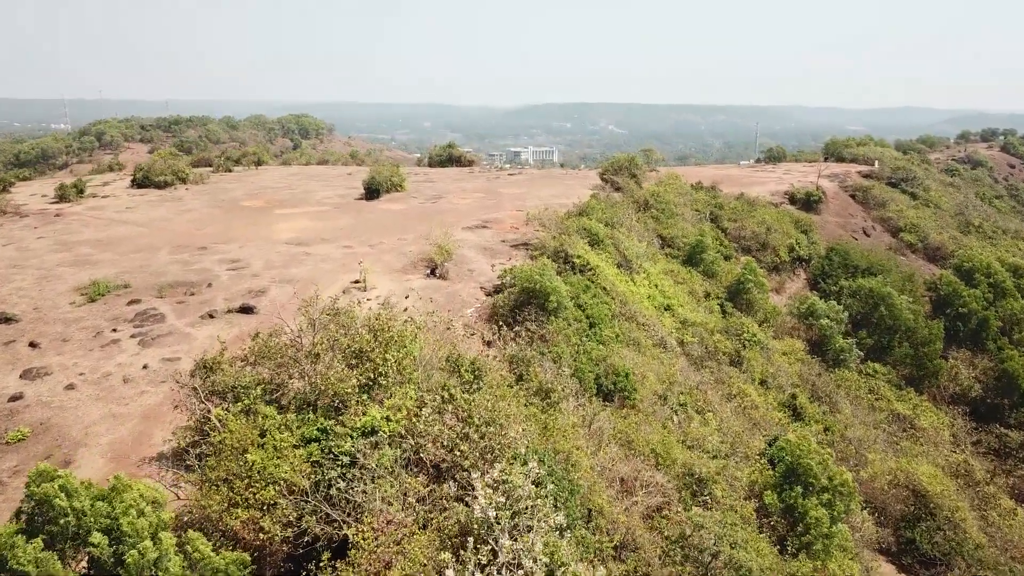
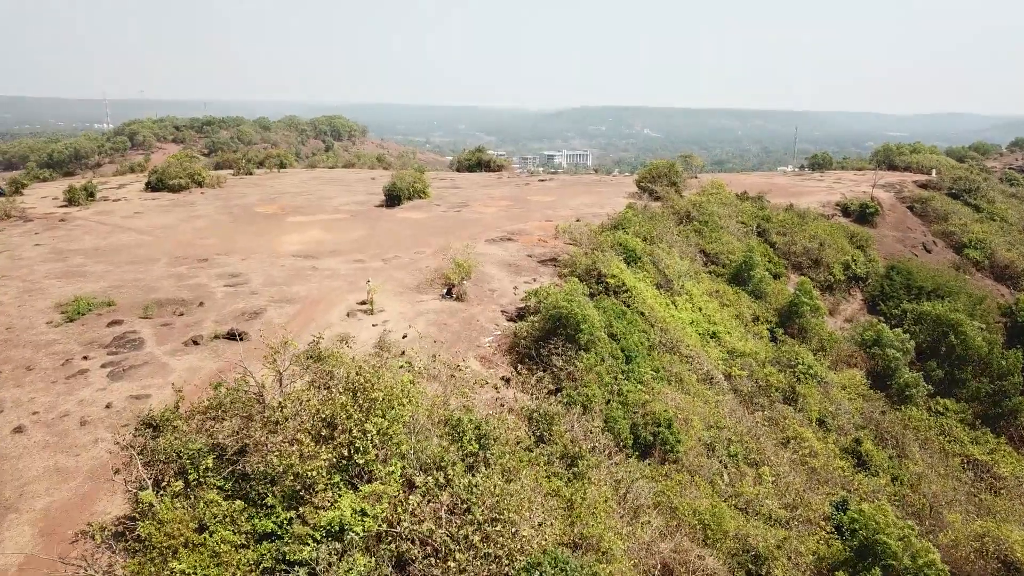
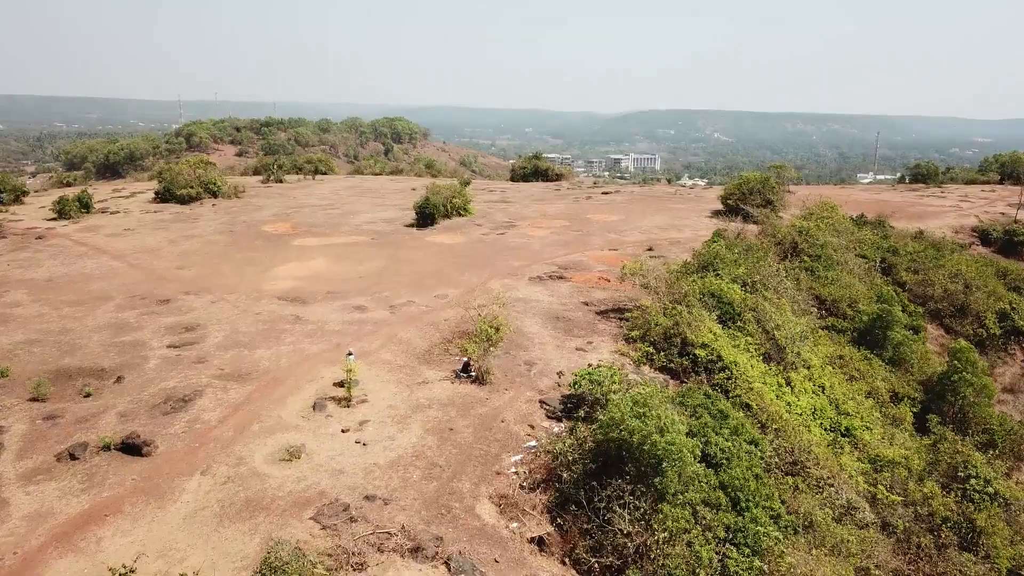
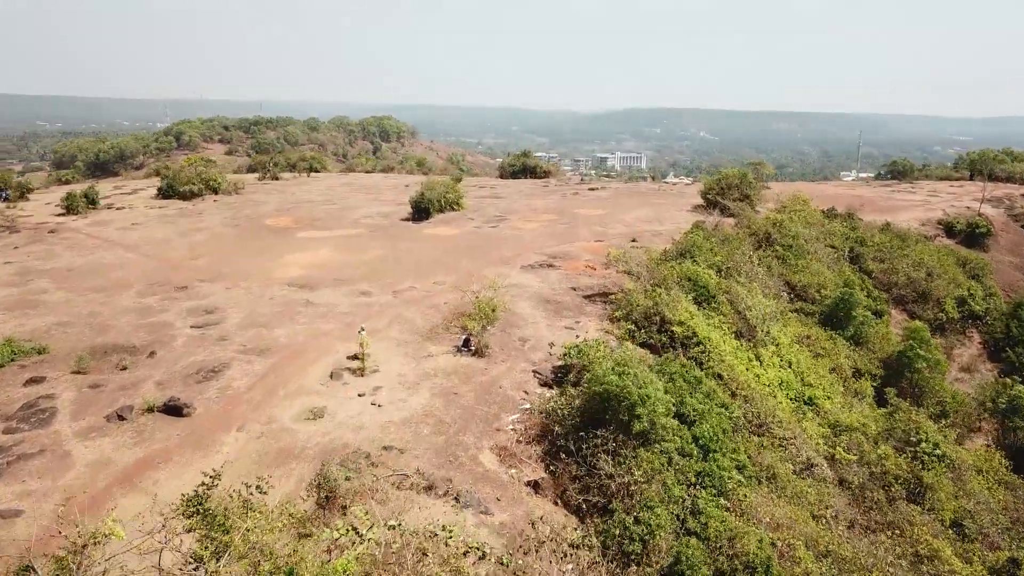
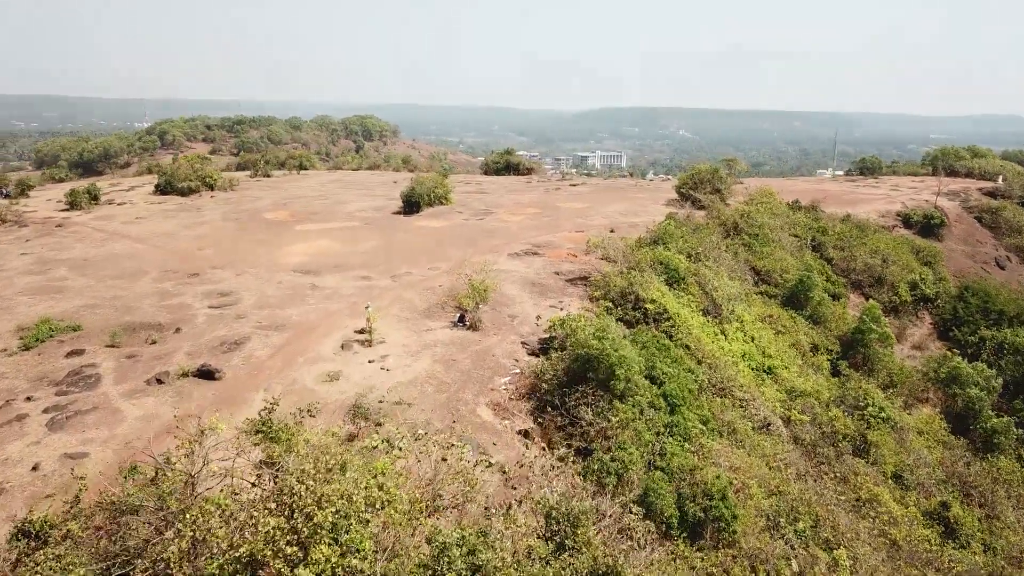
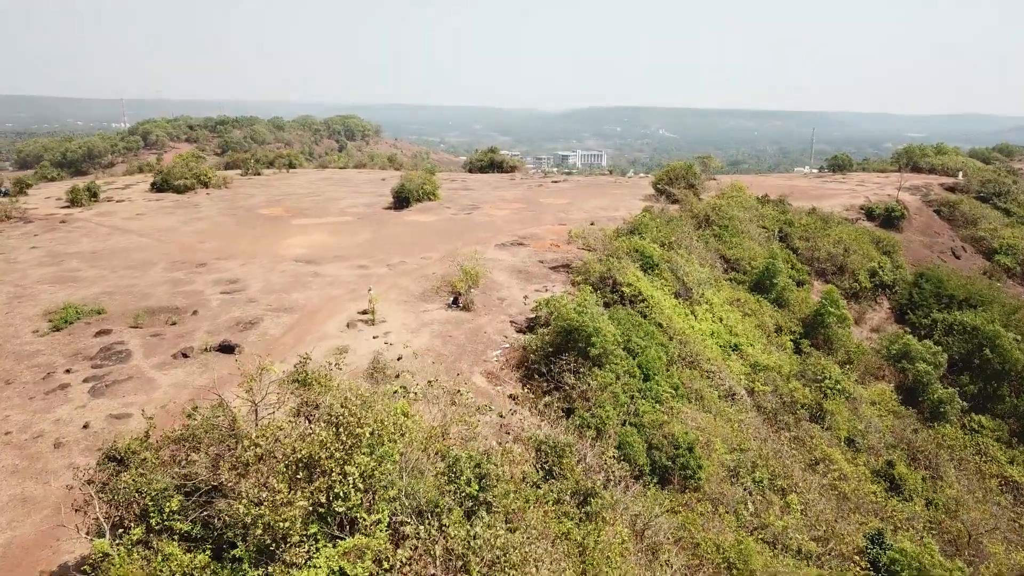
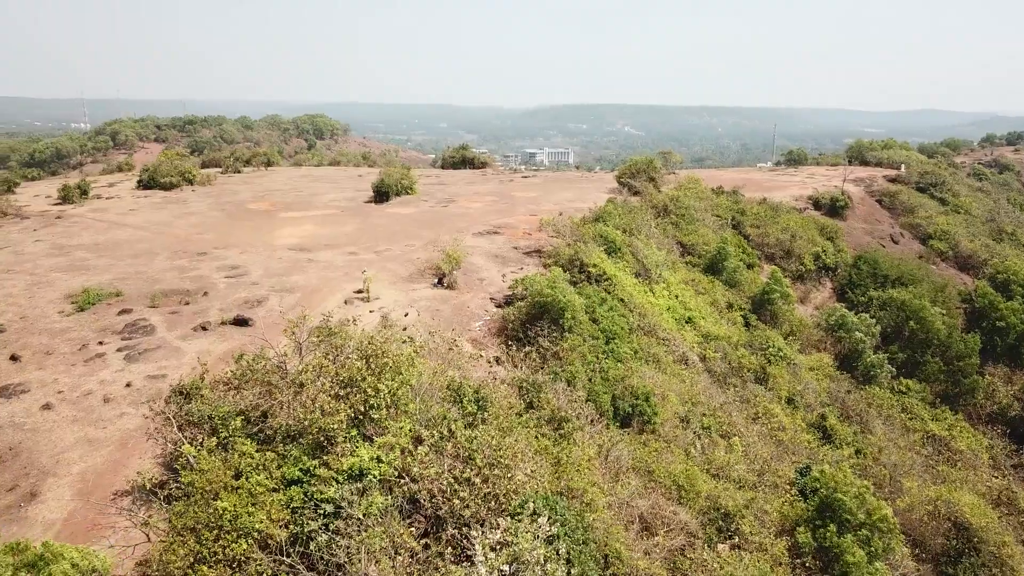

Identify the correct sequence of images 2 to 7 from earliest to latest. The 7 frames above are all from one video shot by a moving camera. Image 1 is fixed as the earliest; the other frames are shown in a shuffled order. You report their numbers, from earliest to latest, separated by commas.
7, 2, 6, 5, 4, 3
